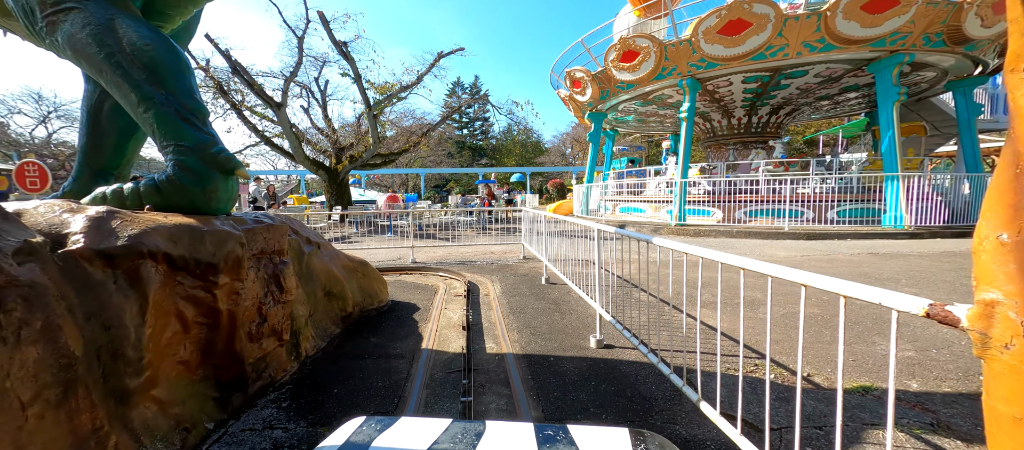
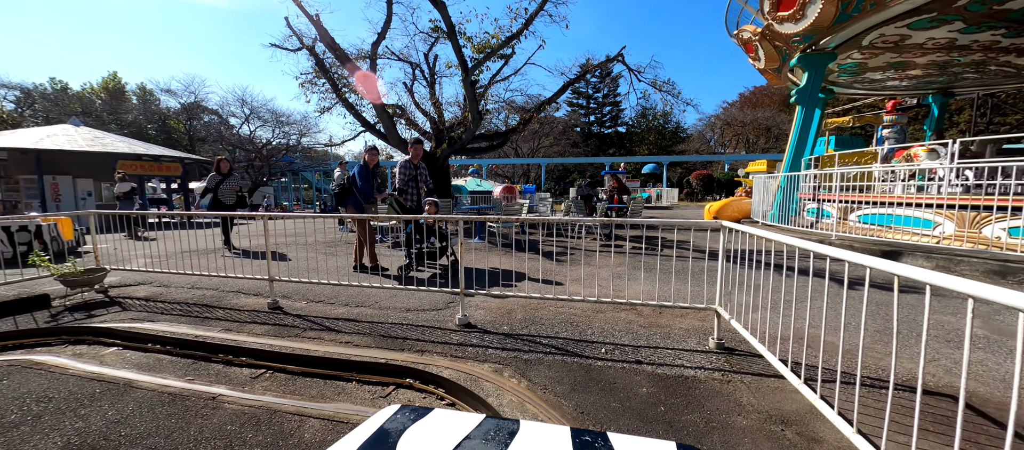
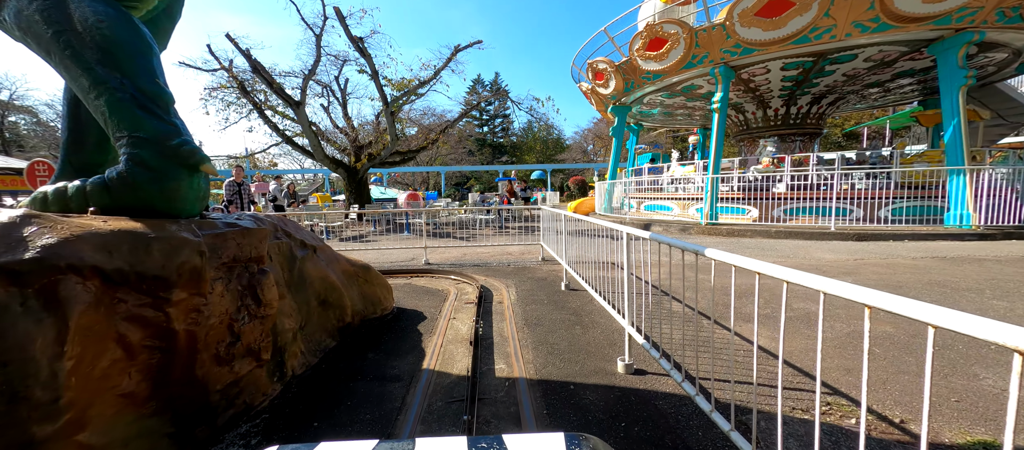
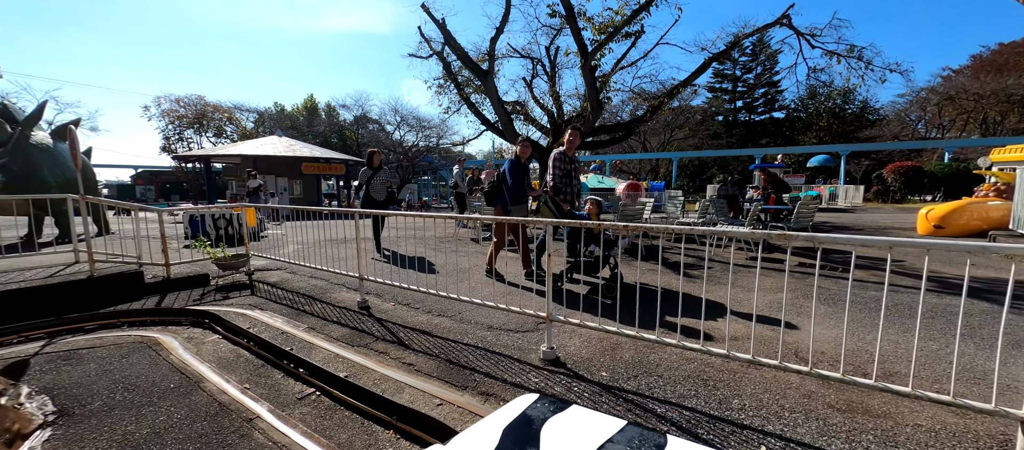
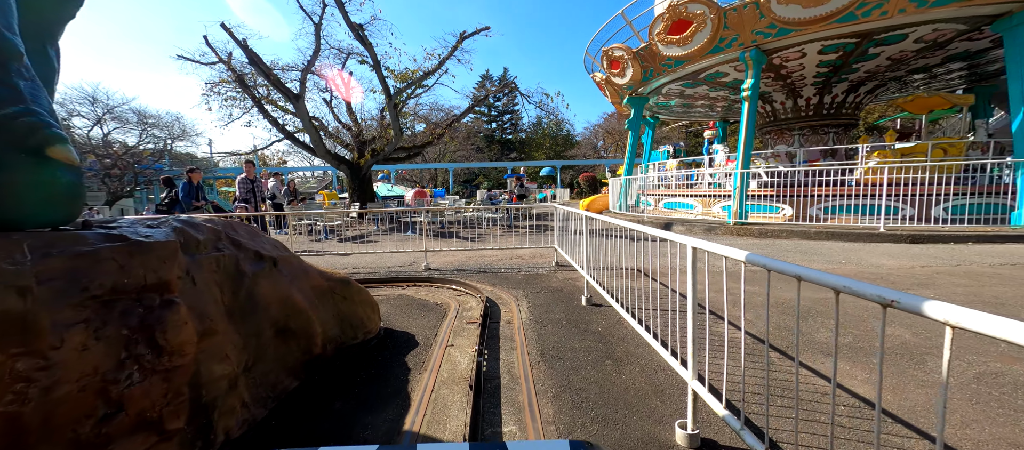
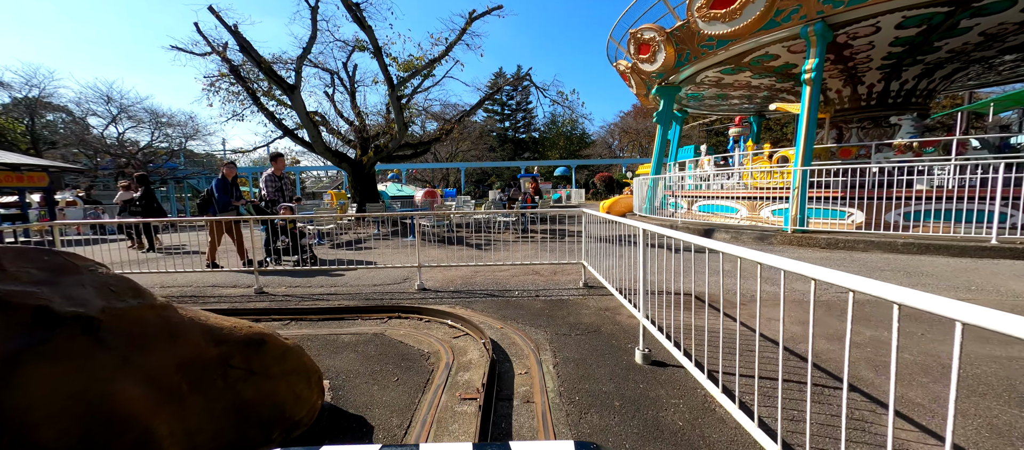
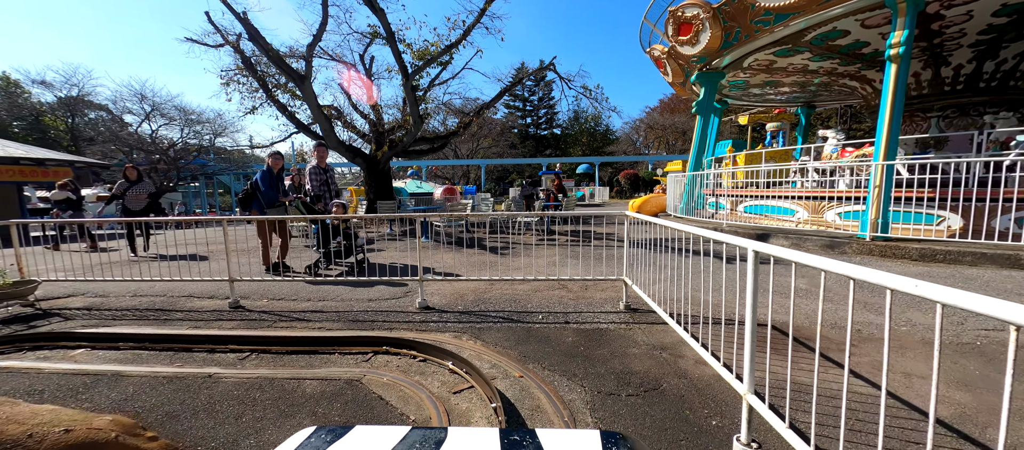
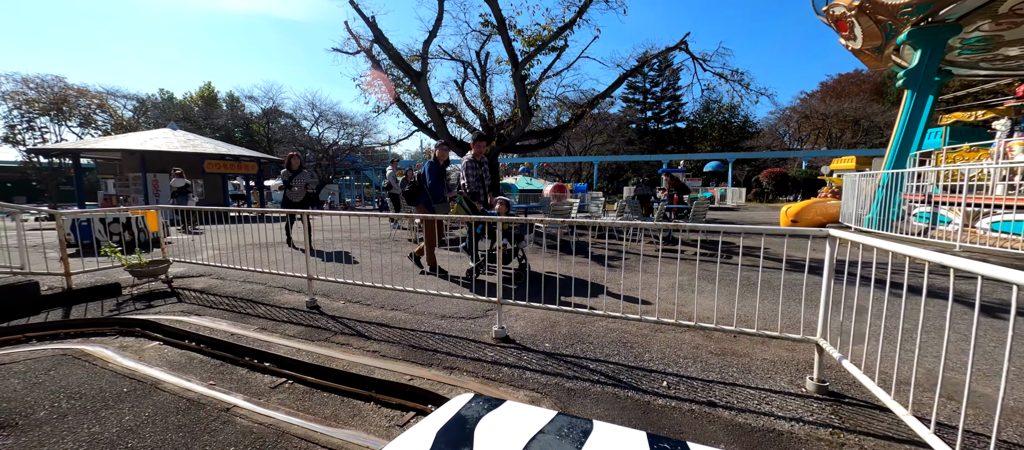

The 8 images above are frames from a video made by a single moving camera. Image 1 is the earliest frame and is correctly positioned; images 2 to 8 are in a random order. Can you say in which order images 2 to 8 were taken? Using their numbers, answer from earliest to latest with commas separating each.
3, 5, 6, 7, 2, 8, 4
